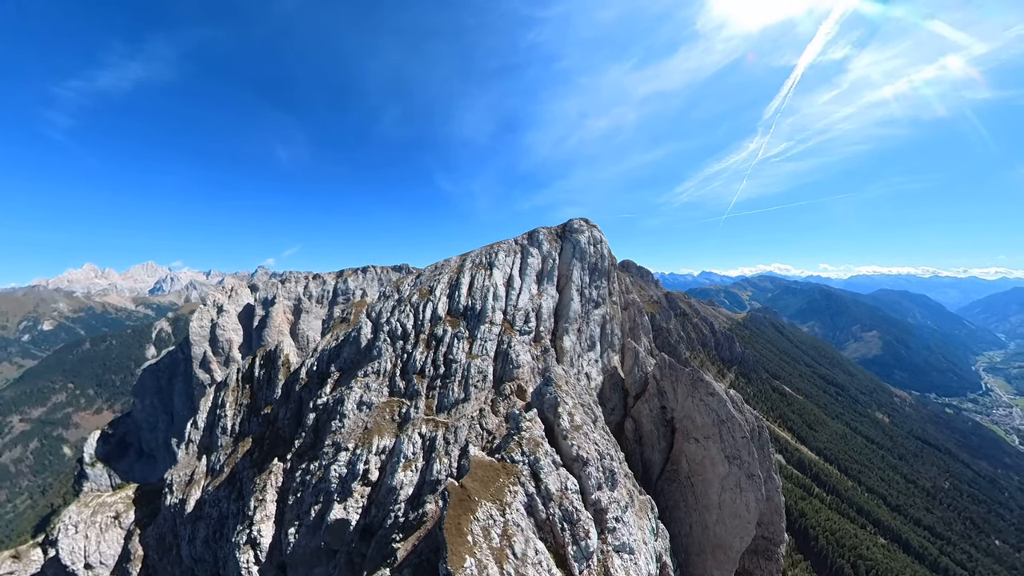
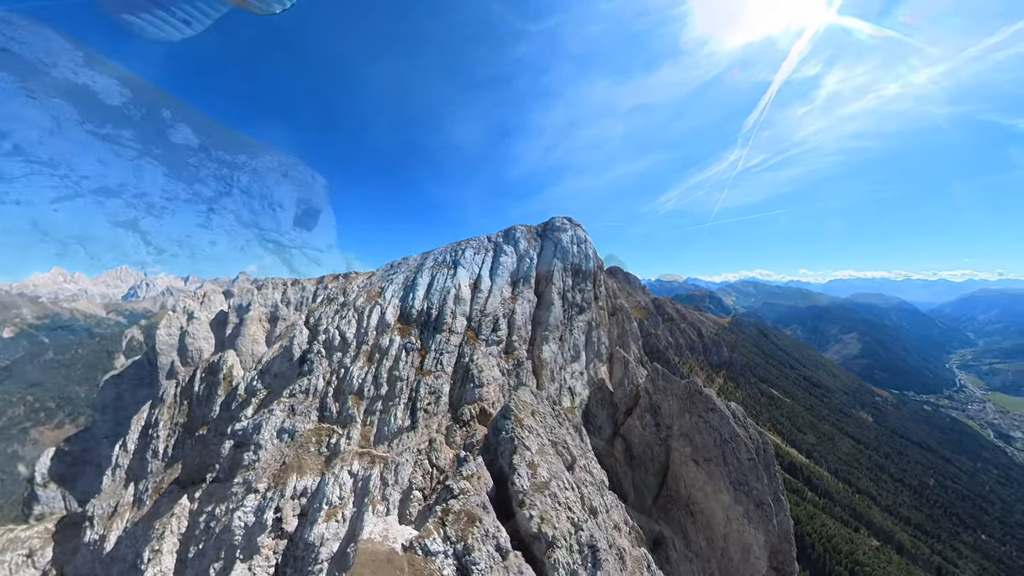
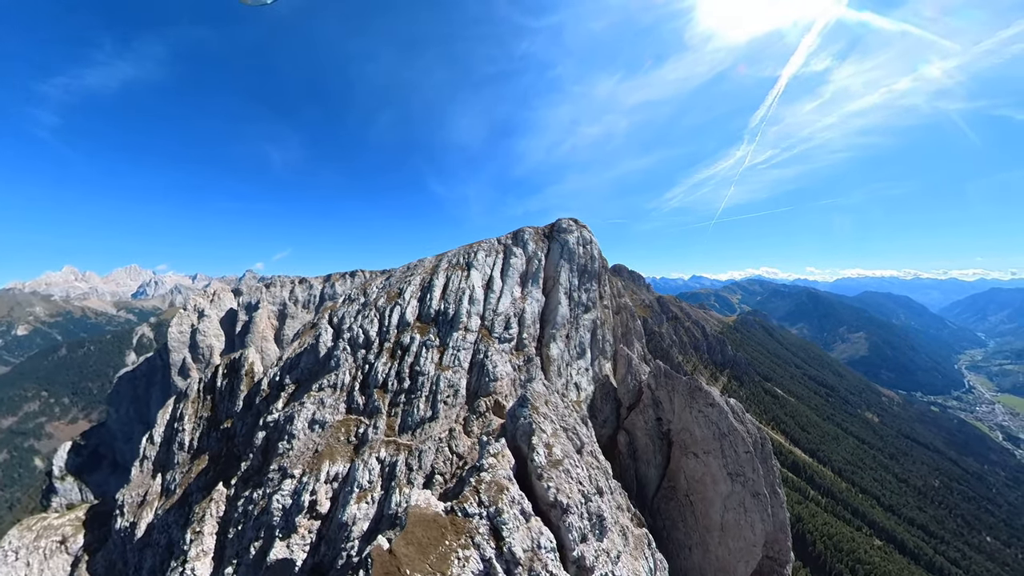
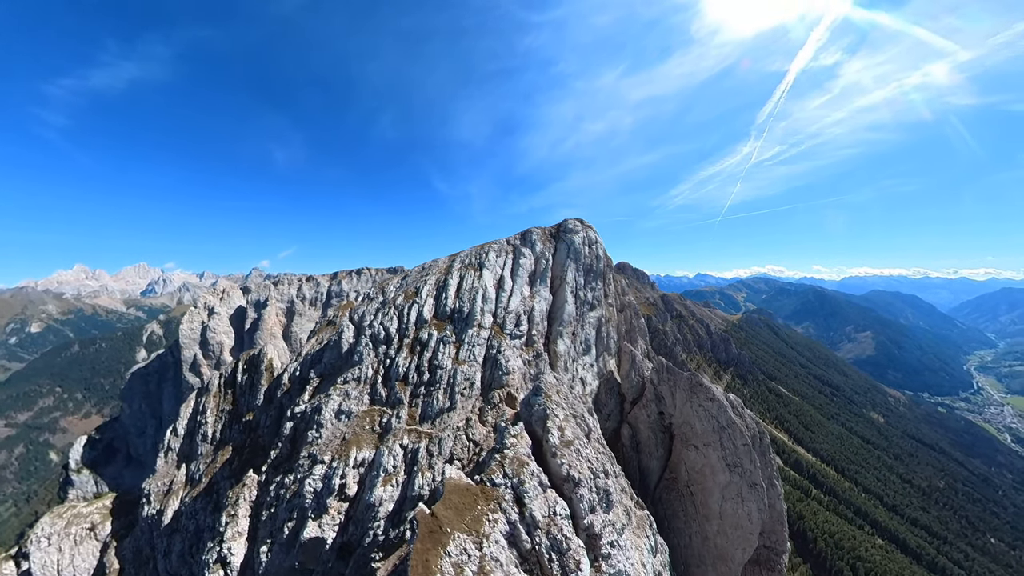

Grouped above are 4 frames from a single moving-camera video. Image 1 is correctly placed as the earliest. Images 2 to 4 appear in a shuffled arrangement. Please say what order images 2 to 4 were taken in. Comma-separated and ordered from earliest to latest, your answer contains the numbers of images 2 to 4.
4, 3, 2
